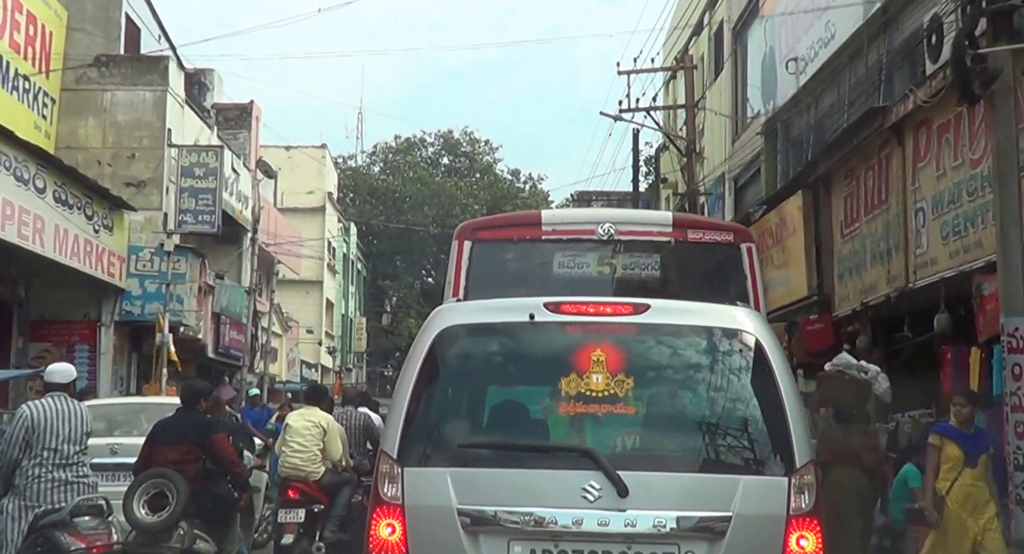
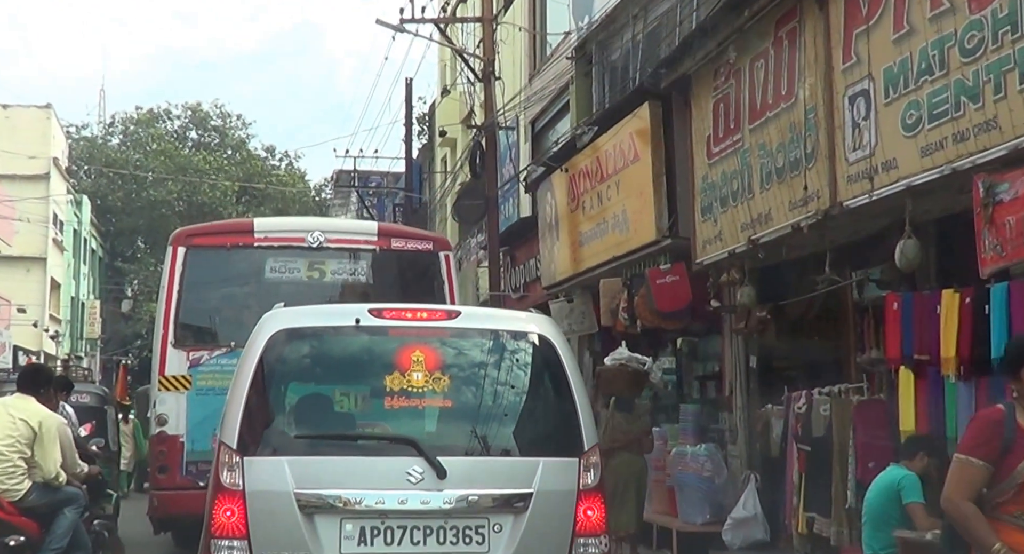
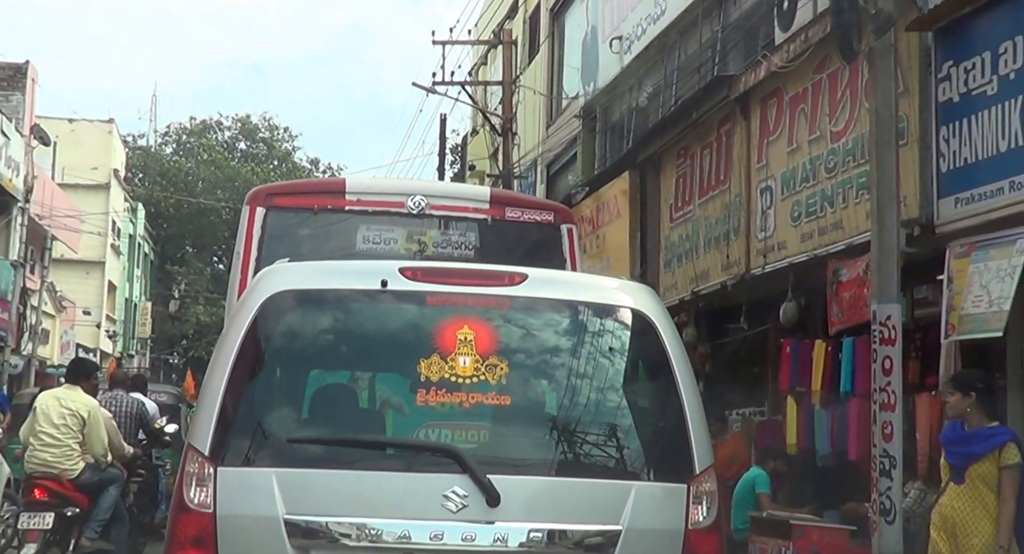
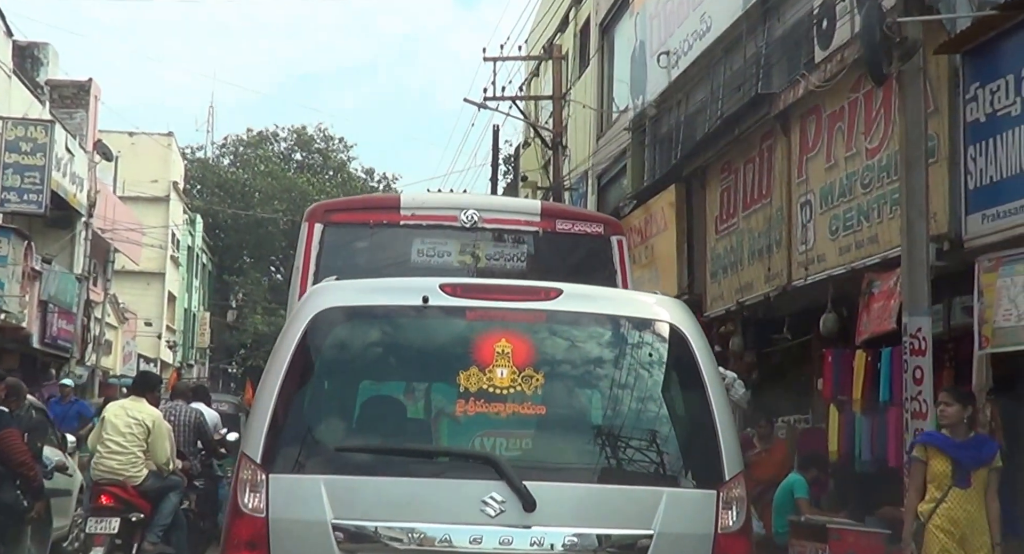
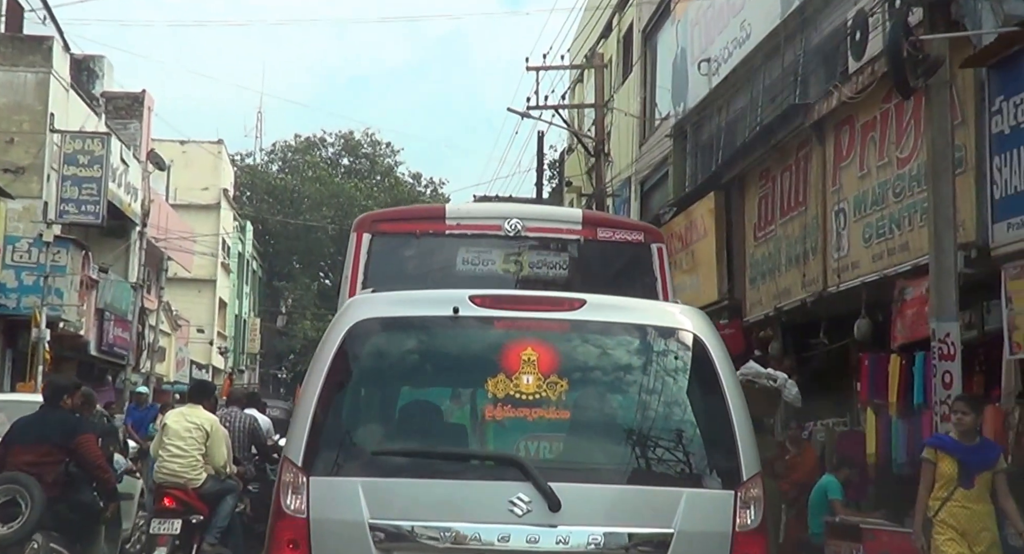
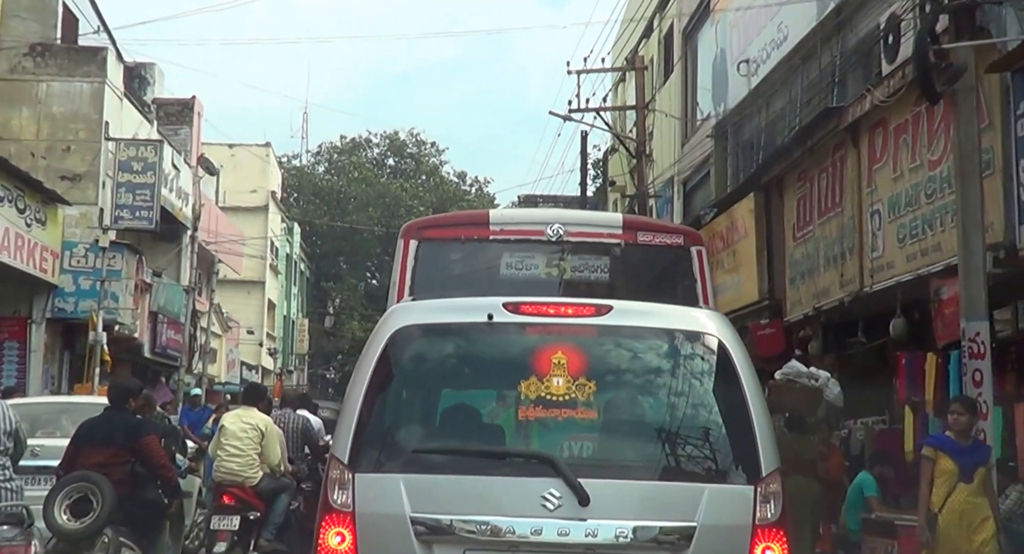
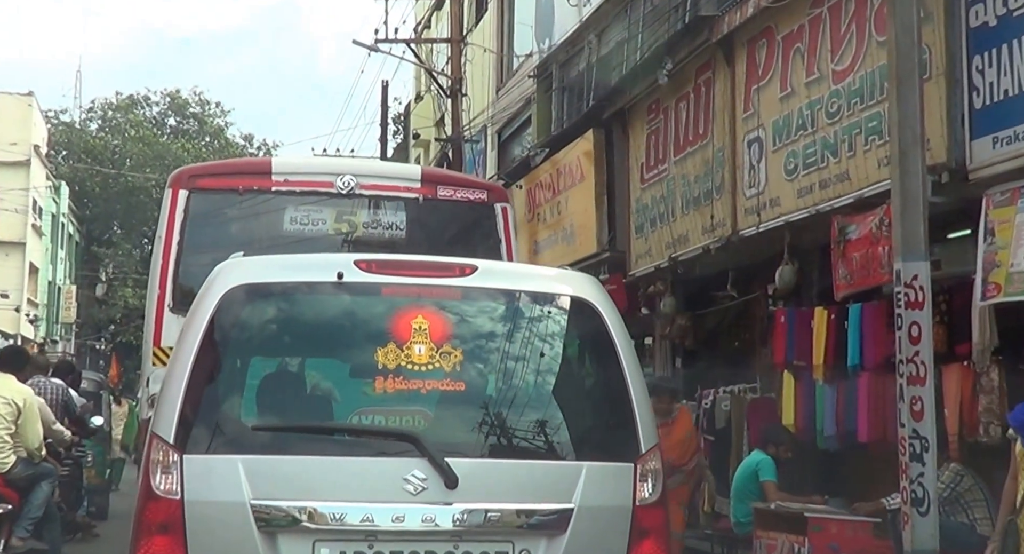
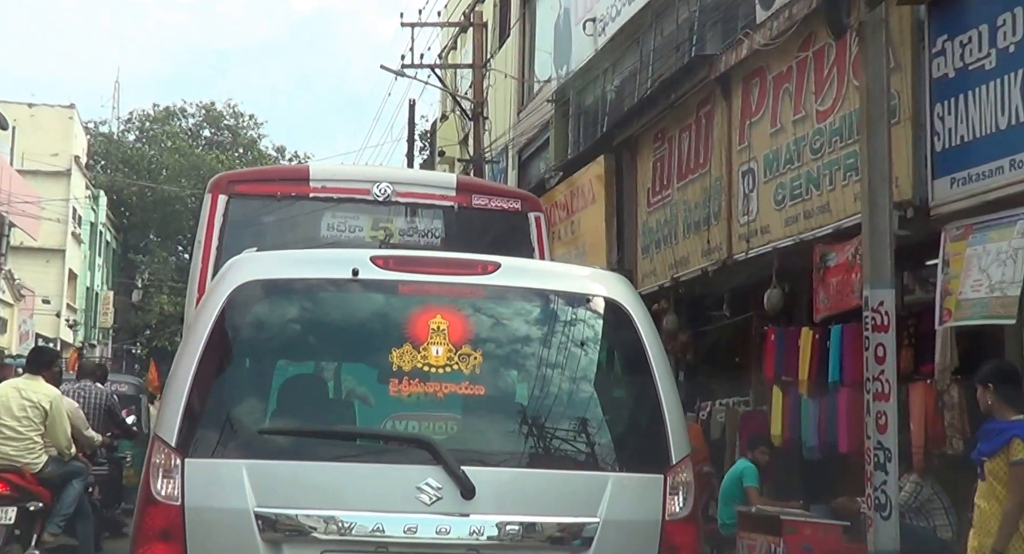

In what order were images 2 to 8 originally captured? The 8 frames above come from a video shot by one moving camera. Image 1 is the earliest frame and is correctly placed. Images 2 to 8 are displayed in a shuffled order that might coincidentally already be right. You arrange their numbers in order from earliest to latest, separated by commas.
6, 5, 4, 3, 8, 7, 2
